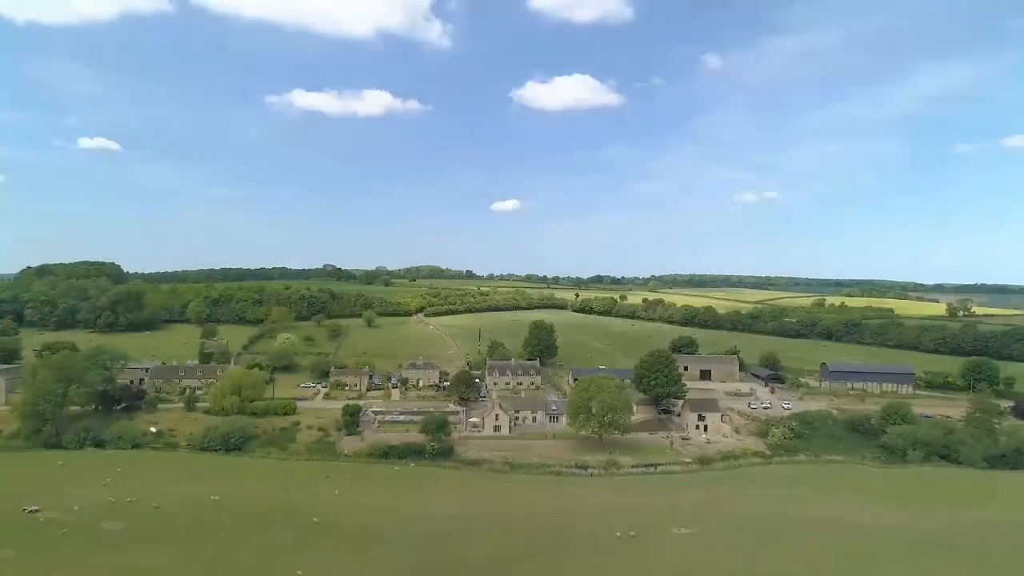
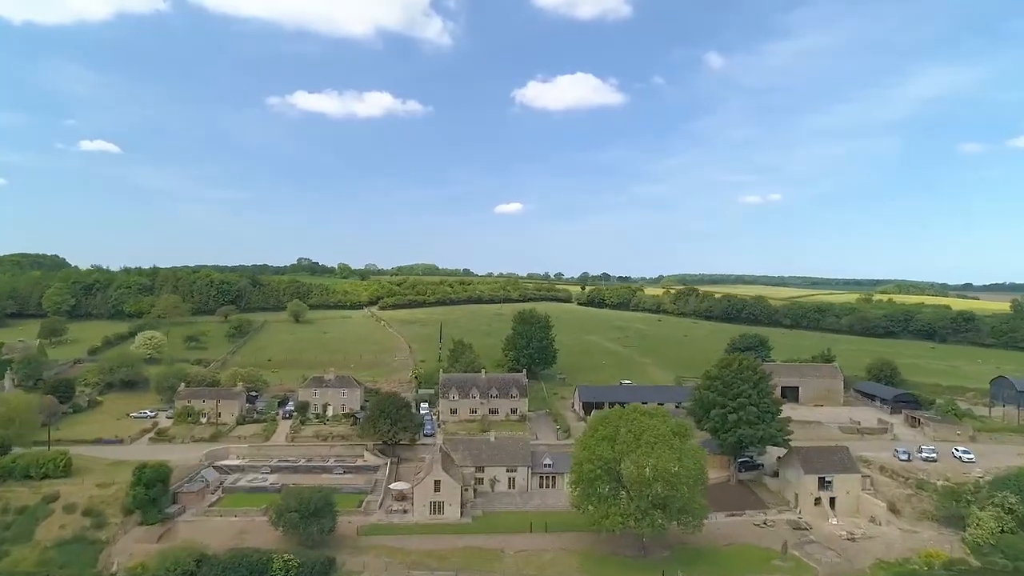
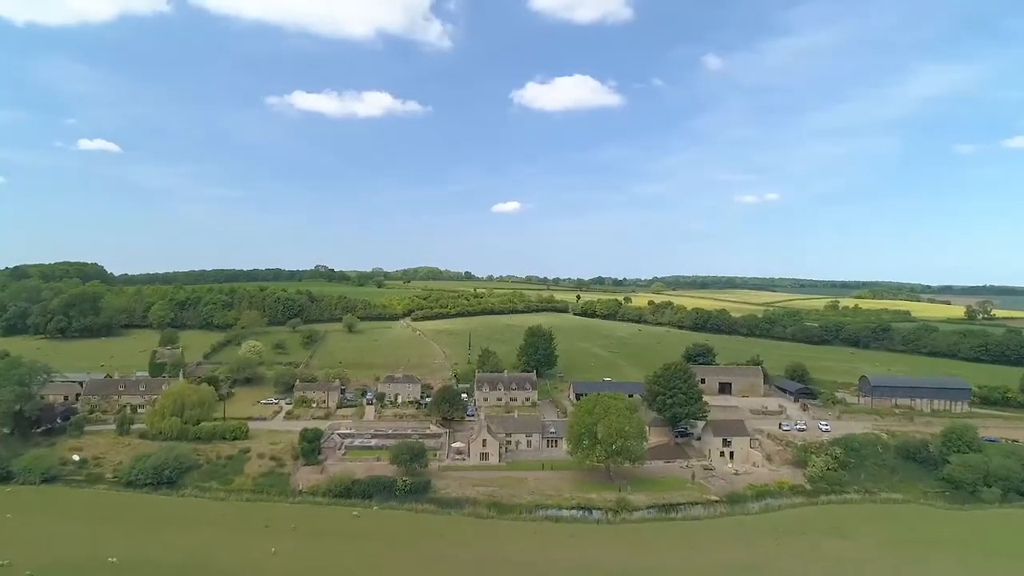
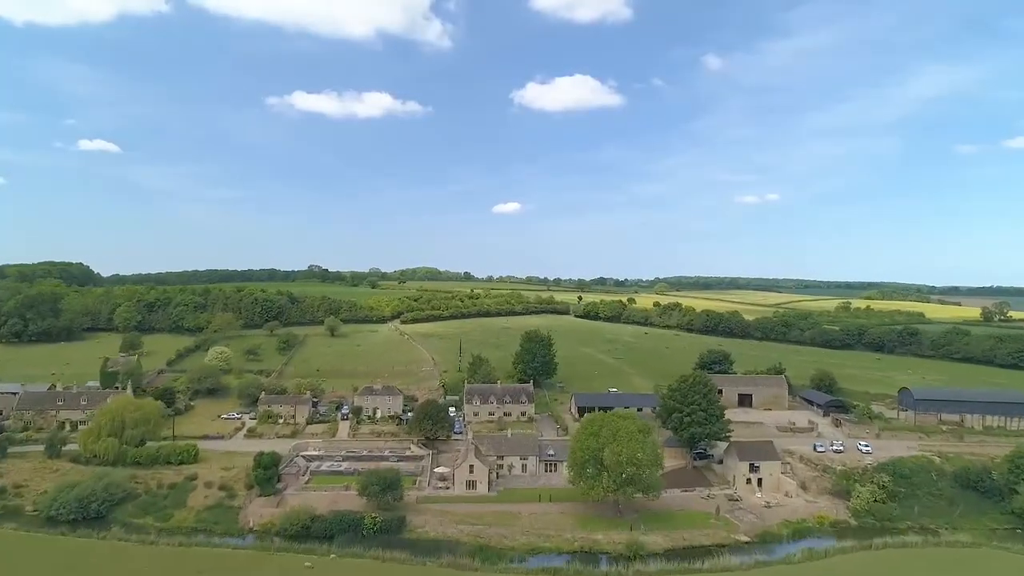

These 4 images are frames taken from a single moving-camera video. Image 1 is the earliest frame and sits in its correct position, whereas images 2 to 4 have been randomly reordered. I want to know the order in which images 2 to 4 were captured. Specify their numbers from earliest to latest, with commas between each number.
3, 4, 2
